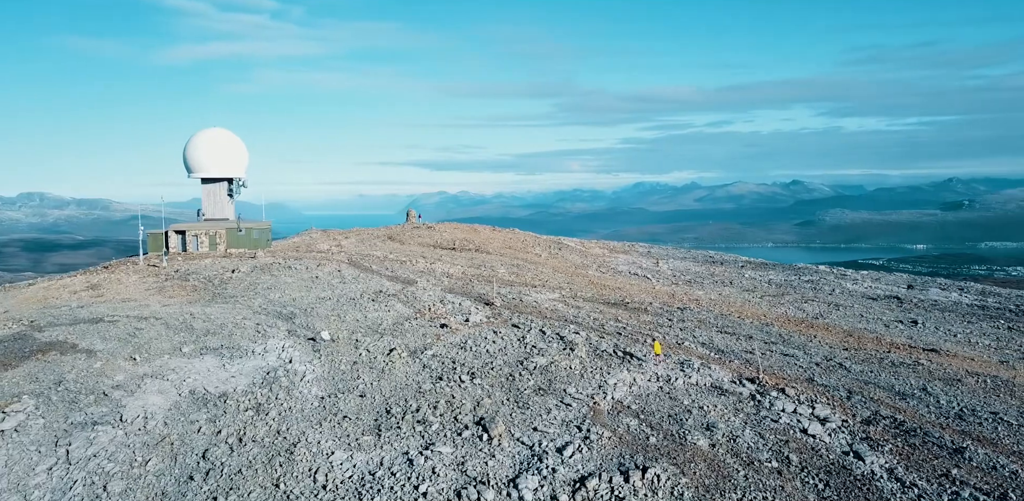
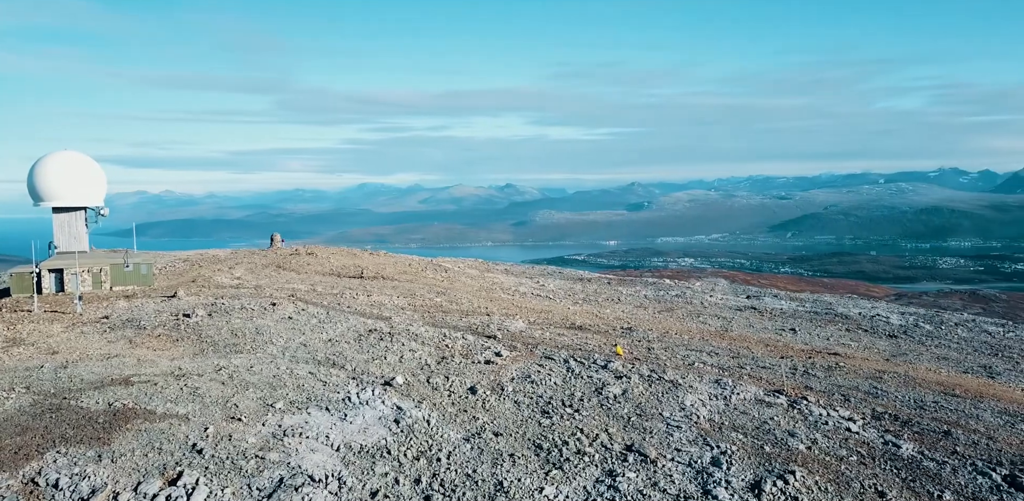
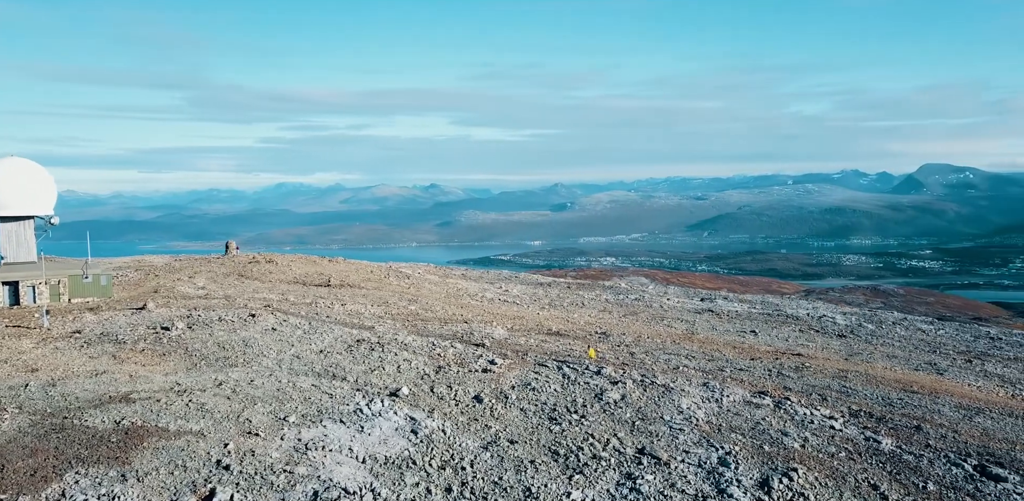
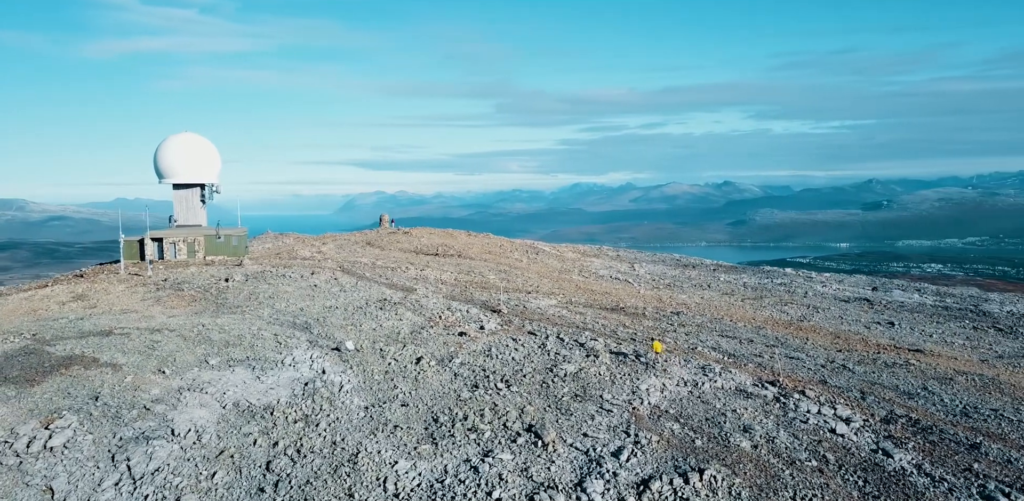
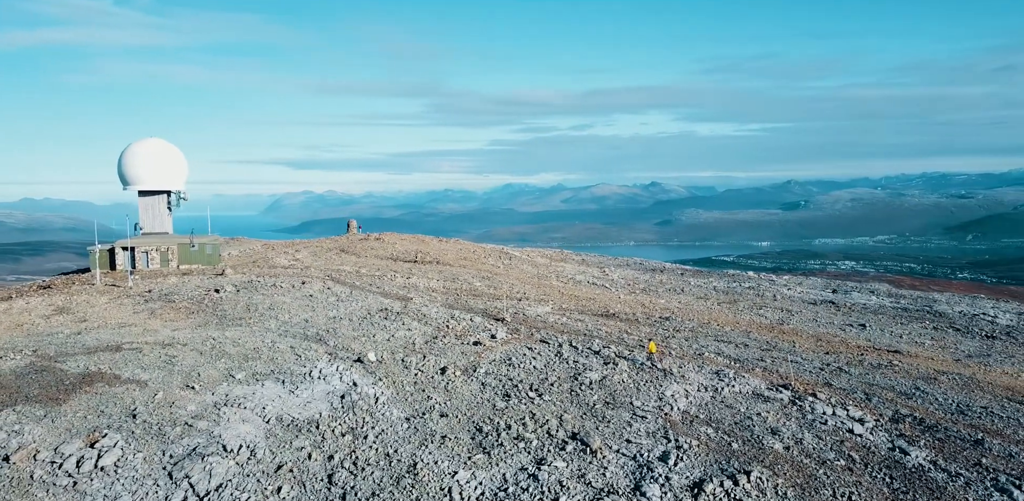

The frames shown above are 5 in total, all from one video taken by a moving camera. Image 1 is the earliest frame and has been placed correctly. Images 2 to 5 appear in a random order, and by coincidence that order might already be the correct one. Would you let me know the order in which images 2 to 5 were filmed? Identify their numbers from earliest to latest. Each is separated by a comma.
4, 5, 2, 3
